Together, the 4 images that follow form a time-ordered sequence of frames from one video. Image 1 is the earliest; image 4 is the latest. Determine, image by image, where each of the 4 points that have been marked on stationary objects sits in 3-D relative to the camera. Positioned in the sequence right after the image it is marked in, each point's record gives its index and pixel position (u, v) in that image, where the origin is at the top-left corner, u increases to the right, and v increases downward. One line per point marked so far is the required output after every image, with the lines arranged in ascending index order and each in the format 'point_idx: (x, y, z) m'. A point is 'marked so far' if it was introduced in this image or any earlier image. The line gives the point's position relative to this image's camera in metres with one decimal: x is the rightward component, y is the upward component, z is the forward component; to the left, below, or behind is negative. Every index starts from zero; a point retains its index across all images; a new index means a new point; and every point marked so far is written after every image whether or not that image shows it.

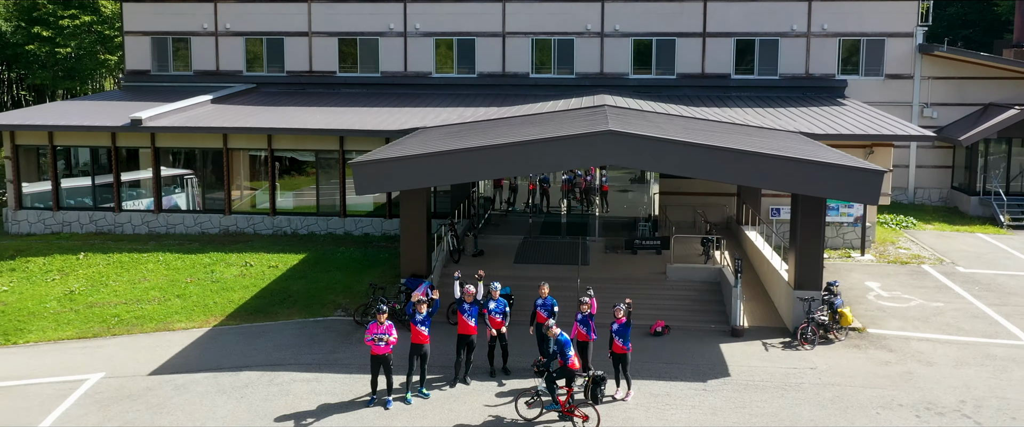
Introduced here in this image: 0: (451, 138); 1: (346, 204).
0: (-1.0, +1.1, +12.9) m
1: (-3.6, +0.2, +17.3) m
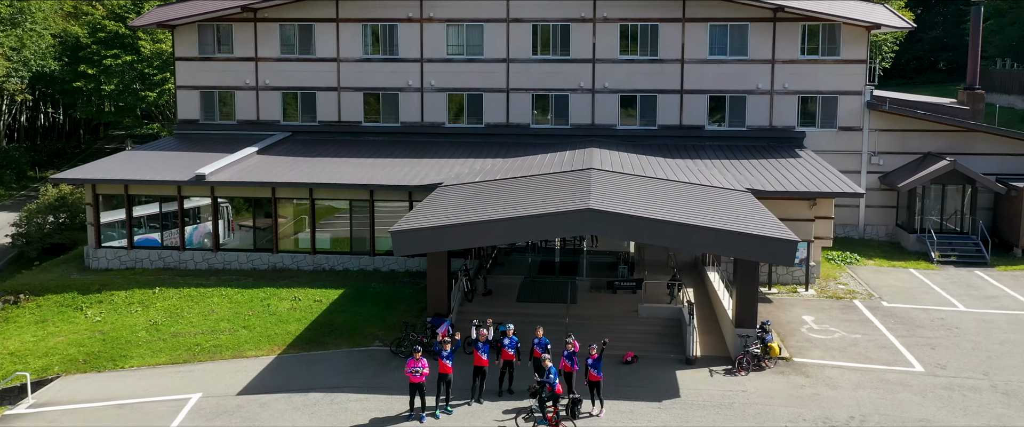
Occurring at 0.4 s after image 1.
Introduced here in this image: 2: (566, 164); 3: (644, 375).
0: (-0.9, +0.1, +16.0) m
1: (-3.5, -0.8, +20.5) m
2: (+1.3, +1.3, +19.5) m
3: (+2.3, -2.8, +13.7) m
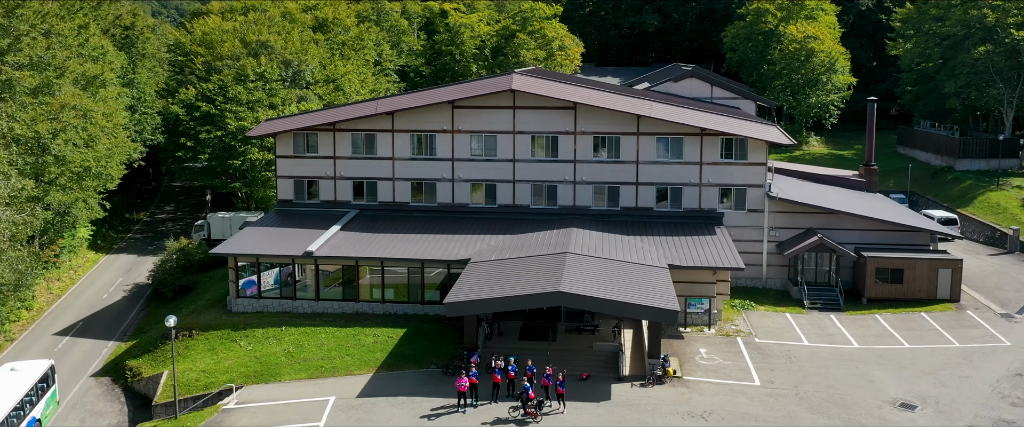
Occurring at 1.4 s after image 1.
0: (-0.8, -2.2, +25.8) m
1: (-3.4, -3.2, +30.3) m
2: (+1.5, -1.1, +29.3) m
3: (+2.4, -5.2, +23.5) m
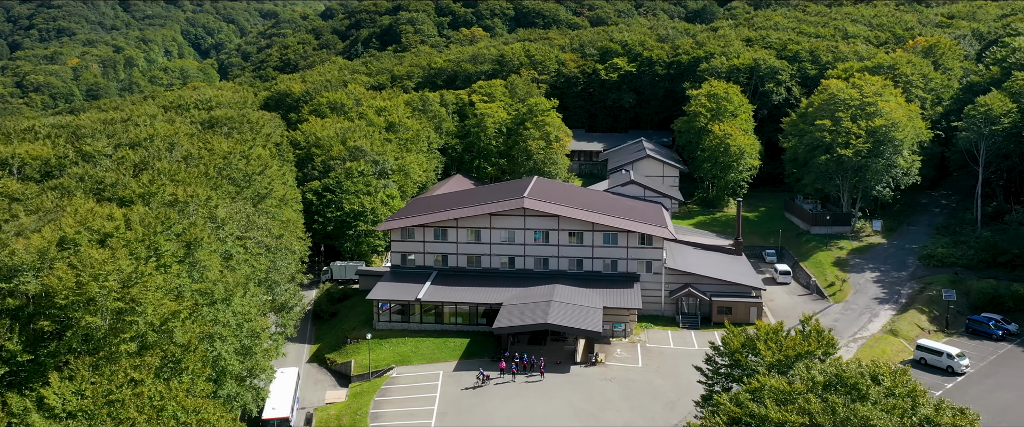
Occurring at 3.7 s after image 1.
0: (0.0, -6.9, +52.9) m
1: (-2.5, -7.9, +57.4) m
2: (+2.3, -5.8, +56.4) m
3: (+3.2, -9.9, +50.5) m
